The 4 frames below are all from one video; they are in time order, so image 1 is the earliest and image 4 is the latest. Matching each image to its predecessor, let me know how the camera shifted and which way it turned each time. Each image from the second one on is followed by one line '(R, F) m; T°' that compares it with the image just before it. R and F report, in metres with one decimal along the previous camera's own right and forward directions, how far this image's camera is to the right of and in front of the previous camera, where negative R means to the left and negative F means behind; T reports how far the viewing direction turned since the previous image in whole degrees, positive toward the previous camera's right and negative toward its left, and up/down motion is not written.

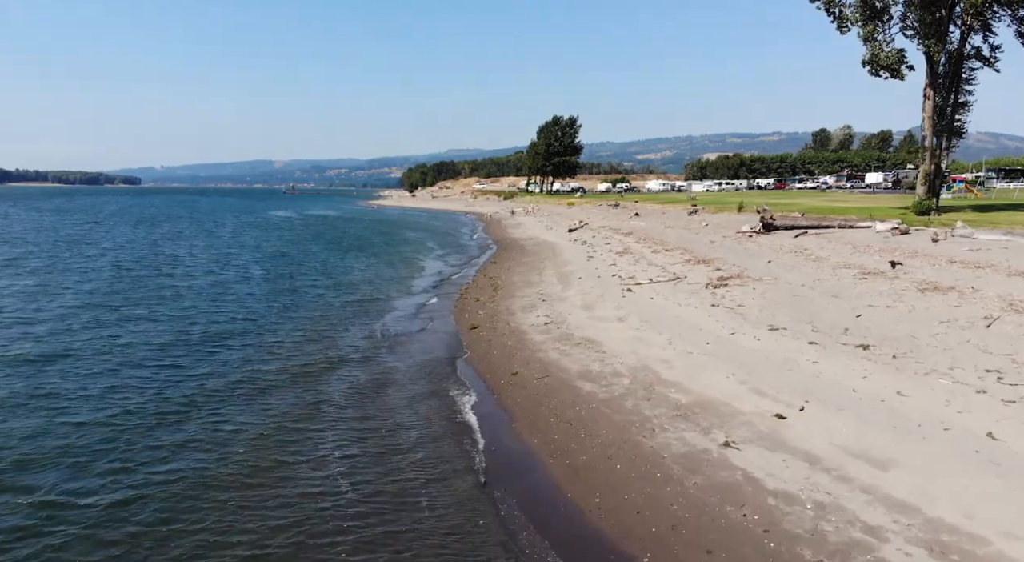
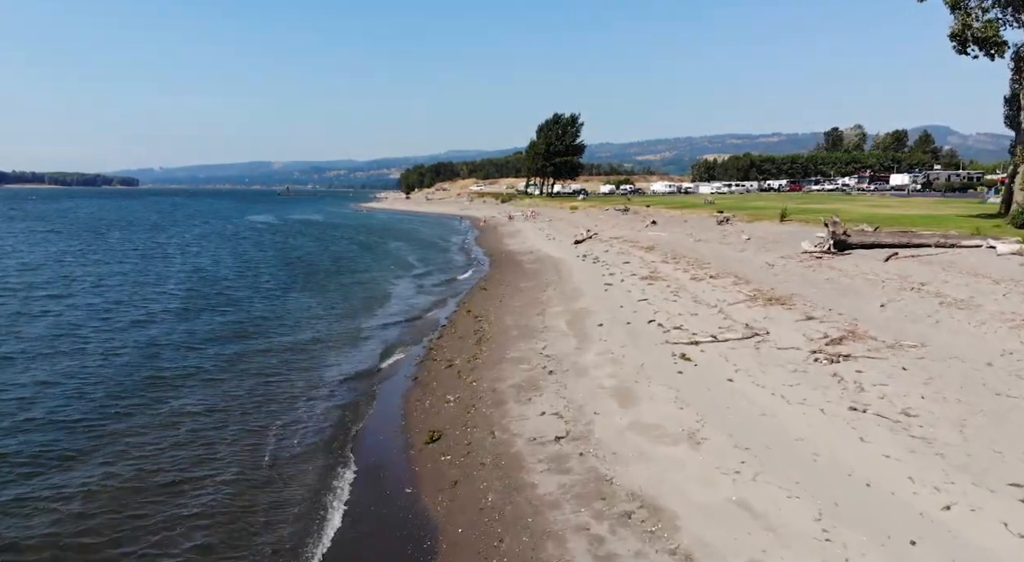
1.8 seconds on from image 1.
(+0.2, +8.8) m; 0°
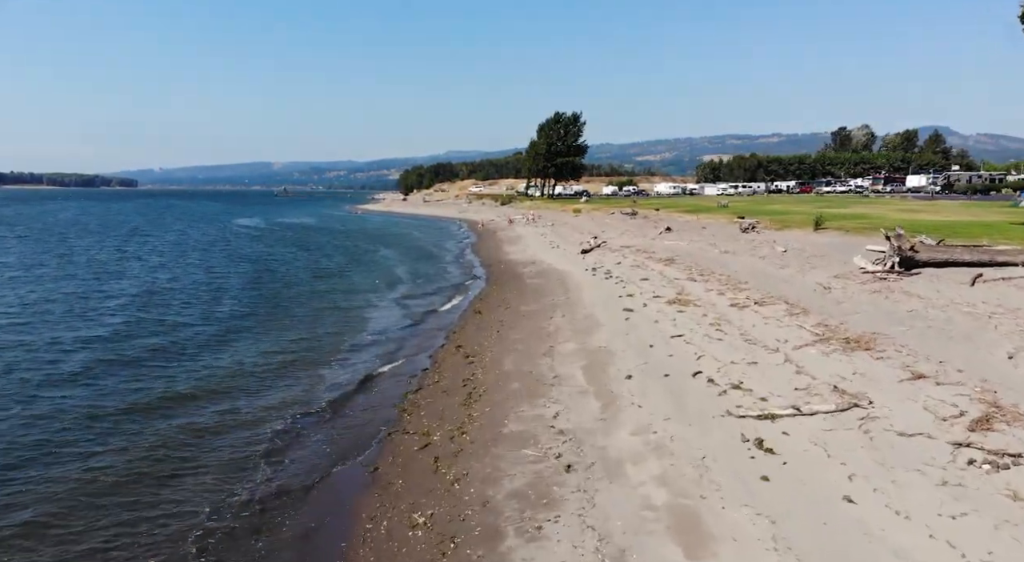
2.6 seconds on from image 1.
(0.0, +4.8) m; 0°
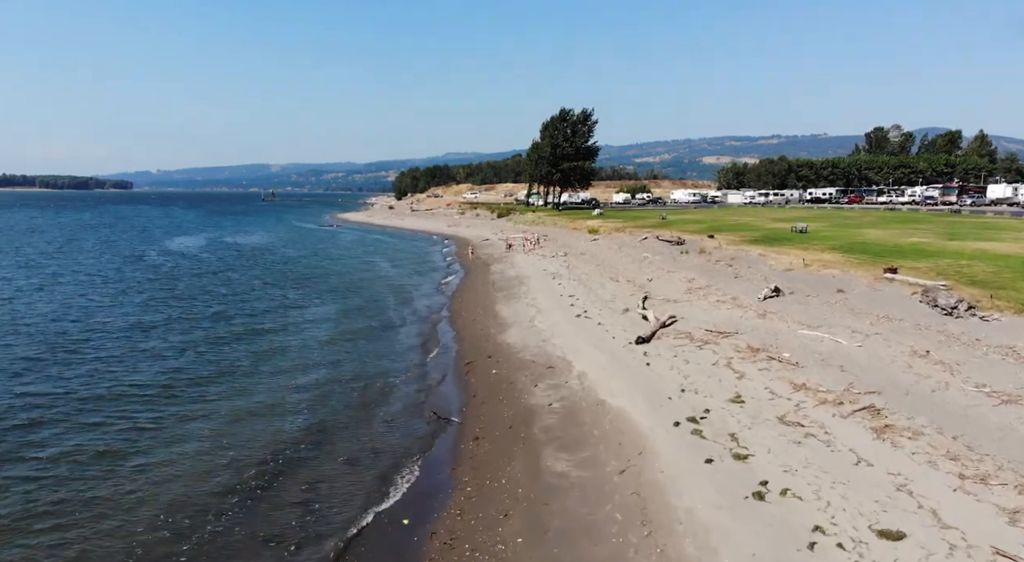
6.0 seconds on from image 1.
(-0.1, +19.1) m; 0°
